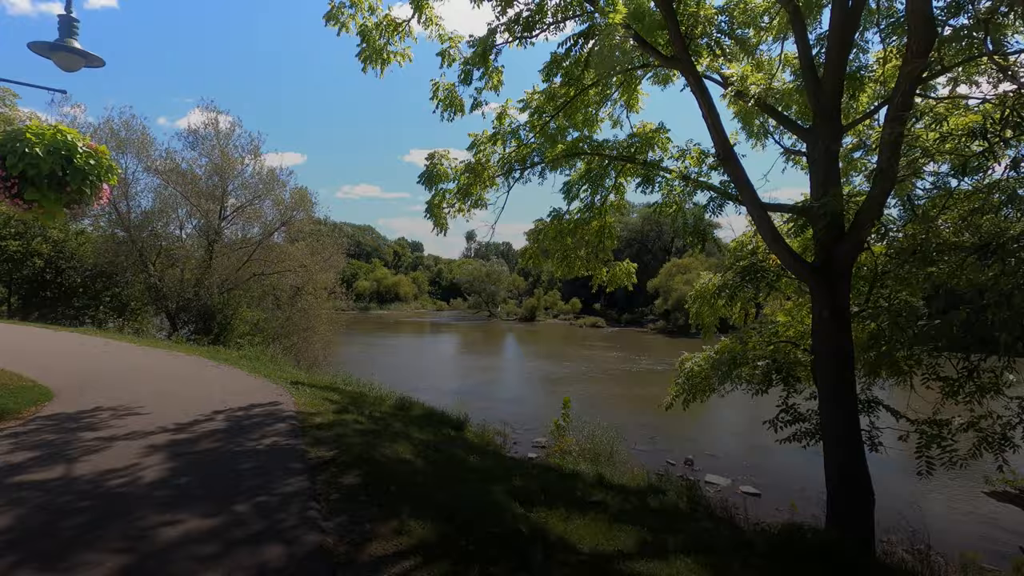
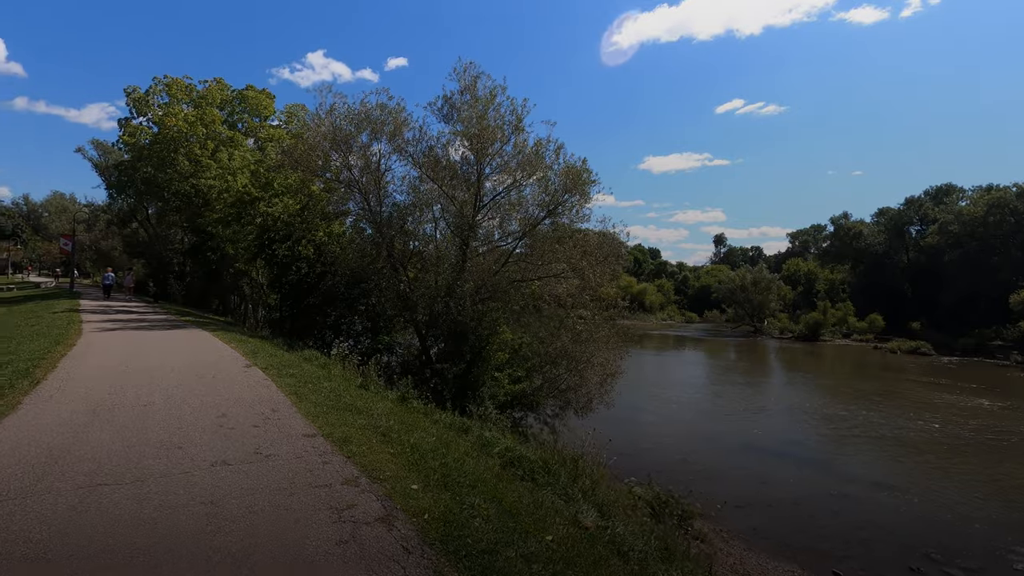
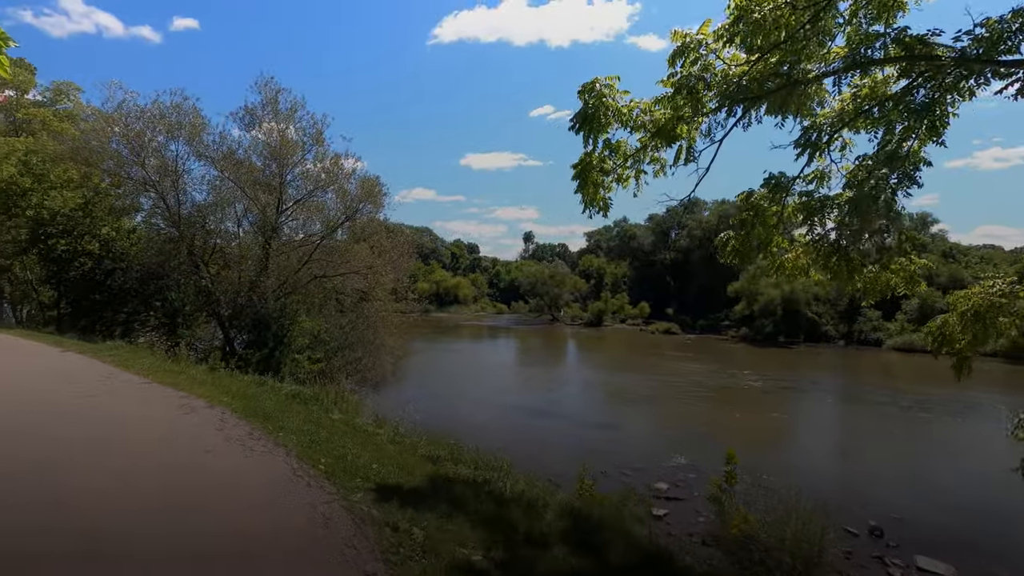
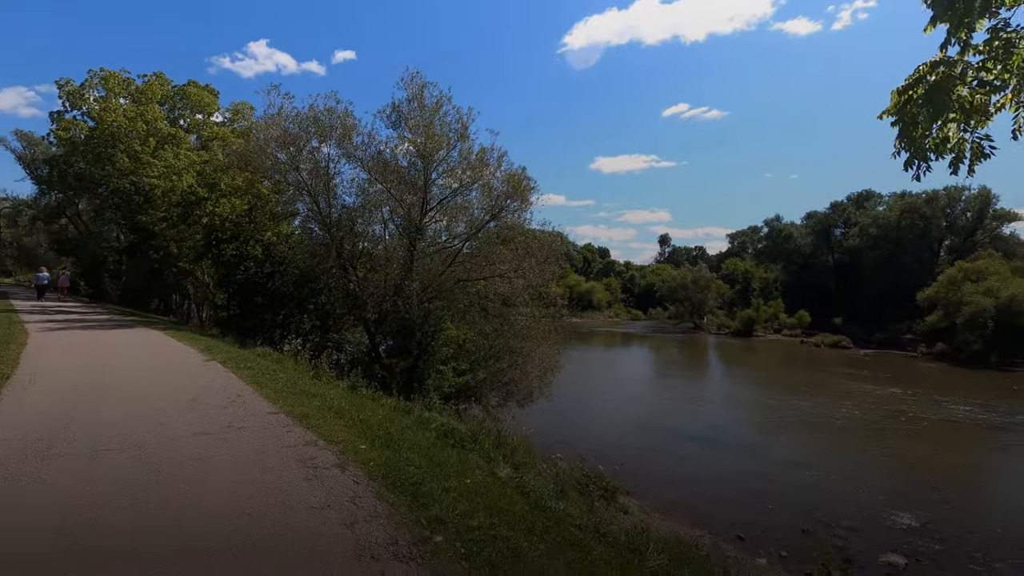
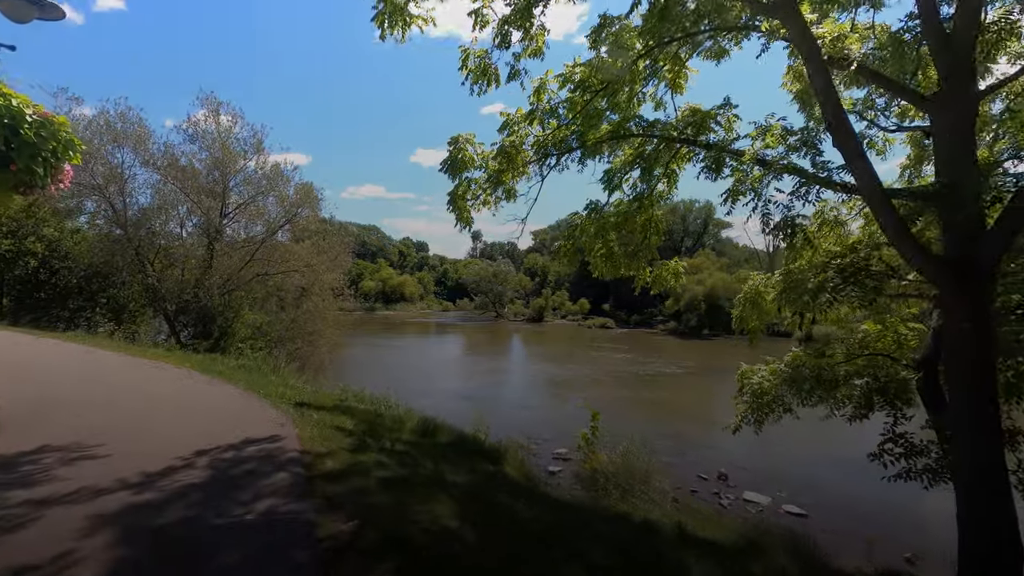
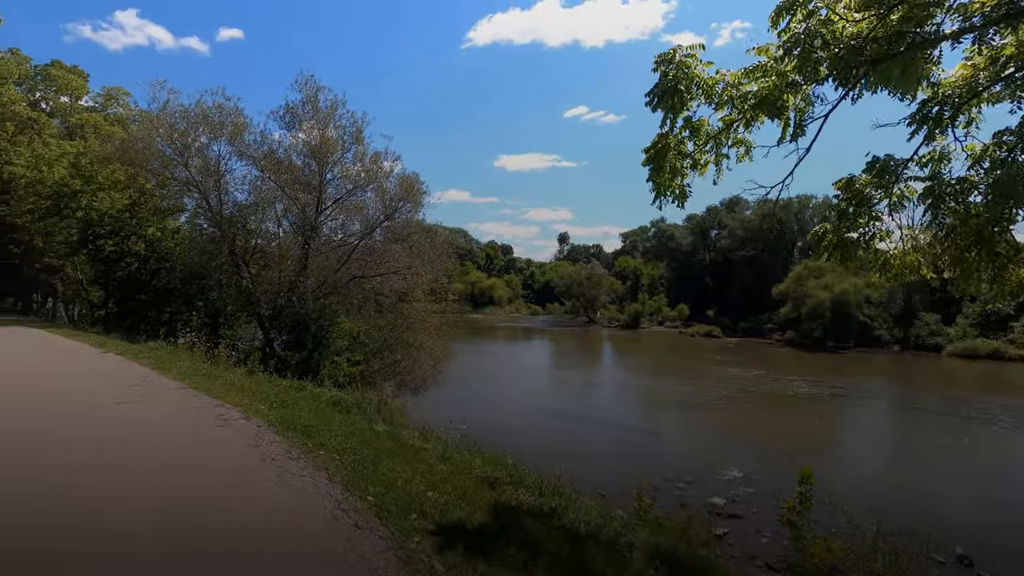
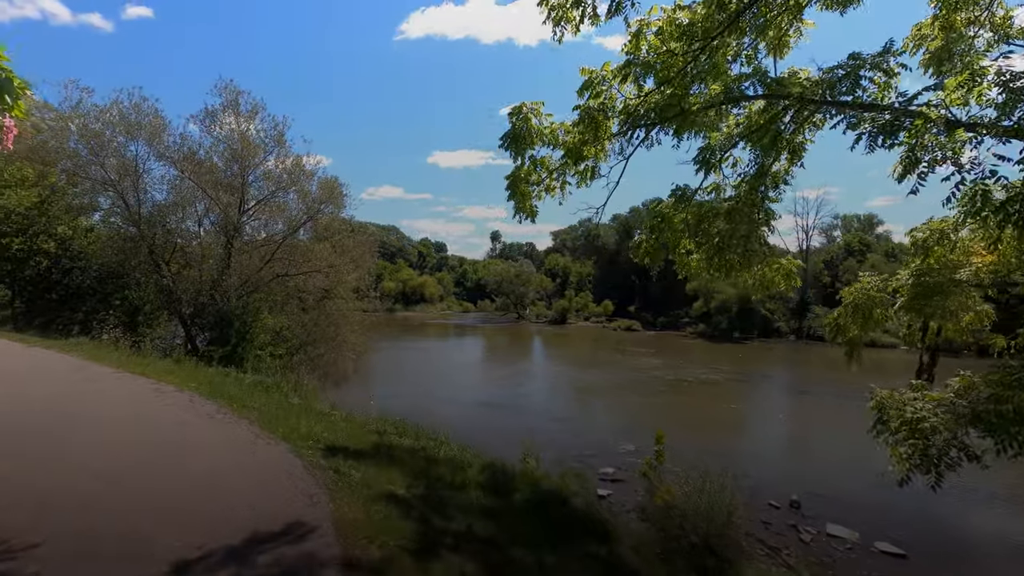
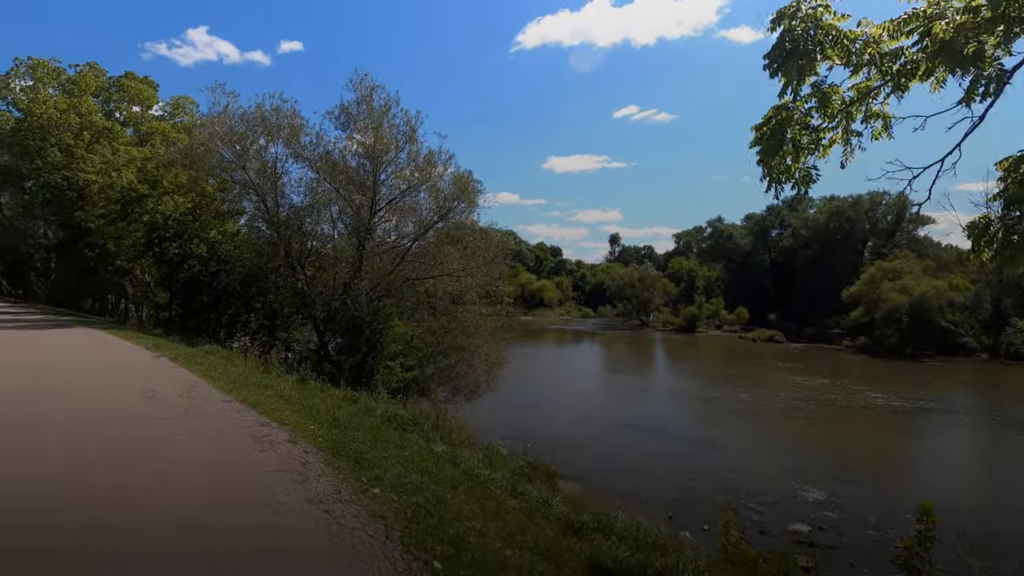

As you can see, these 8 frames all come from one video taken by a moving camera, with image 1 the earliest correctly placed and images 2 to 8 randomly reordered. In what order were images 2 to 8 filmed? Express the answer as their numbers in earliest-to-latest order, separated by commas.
5, 7, 3, 6, 8, 4, 2
